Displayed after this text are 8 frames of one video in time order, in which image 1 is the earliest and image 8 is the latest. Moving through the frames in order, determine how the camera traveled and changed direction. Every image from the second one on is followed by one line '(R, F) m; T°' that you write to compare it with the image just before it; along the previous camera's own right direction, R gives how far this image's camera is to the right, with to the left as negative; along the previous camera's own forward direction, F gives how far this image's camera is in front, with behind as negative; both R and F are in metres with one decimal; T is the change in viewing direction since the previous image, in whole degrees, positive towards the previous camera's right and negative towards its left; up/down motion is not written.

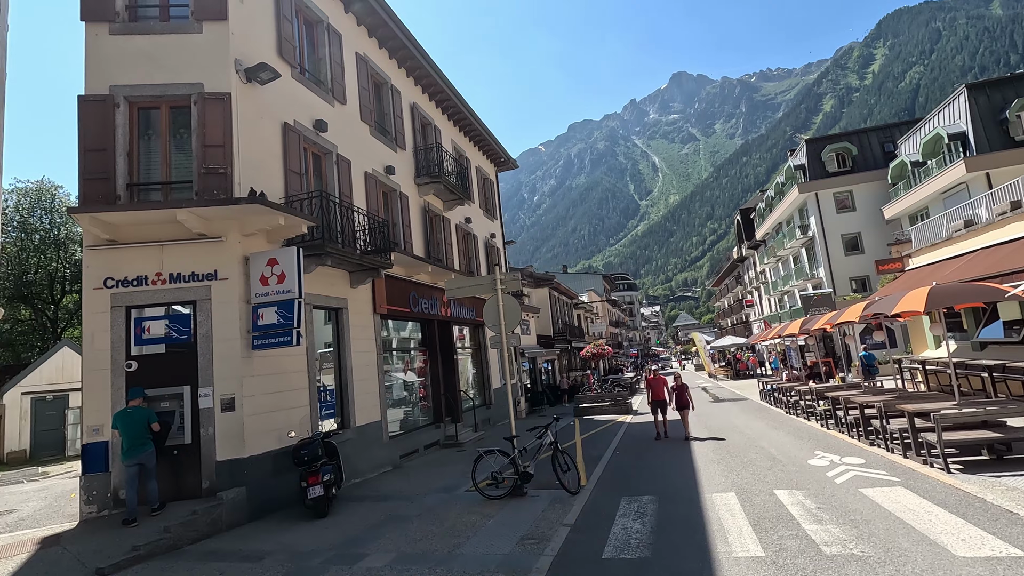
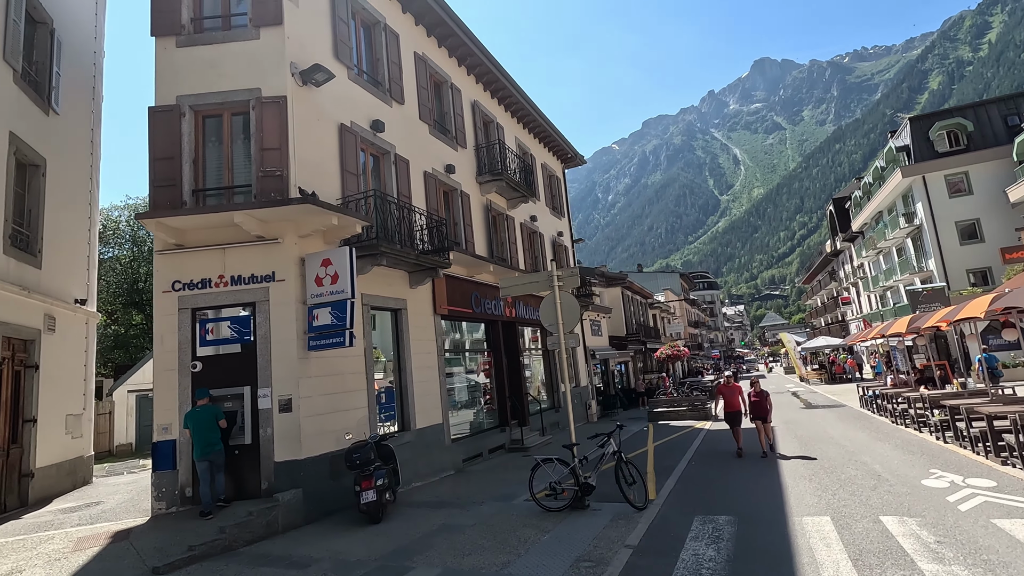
(+0.3, +0.6) m; -8°
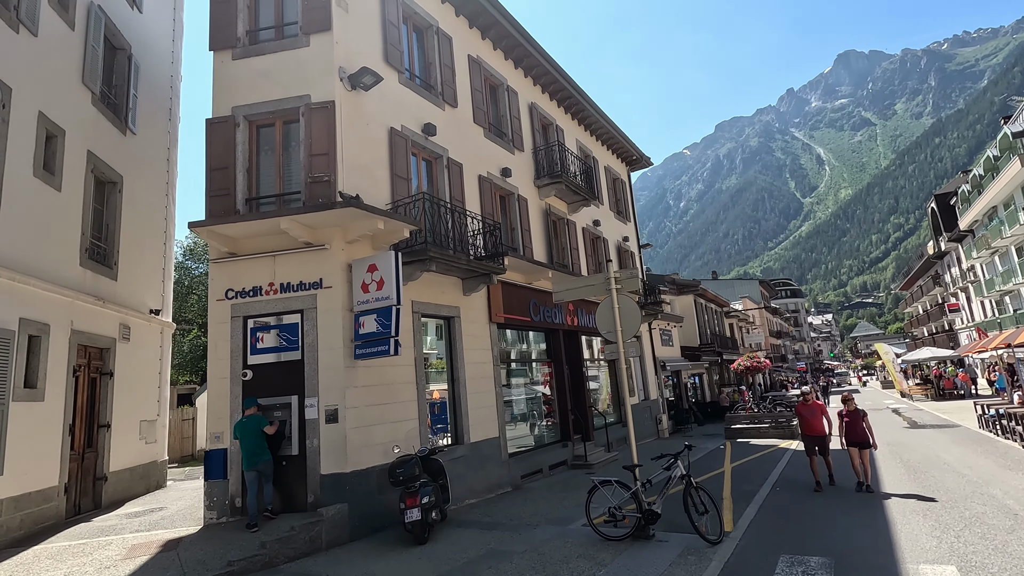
(+0.2, +0.6) m; -7°
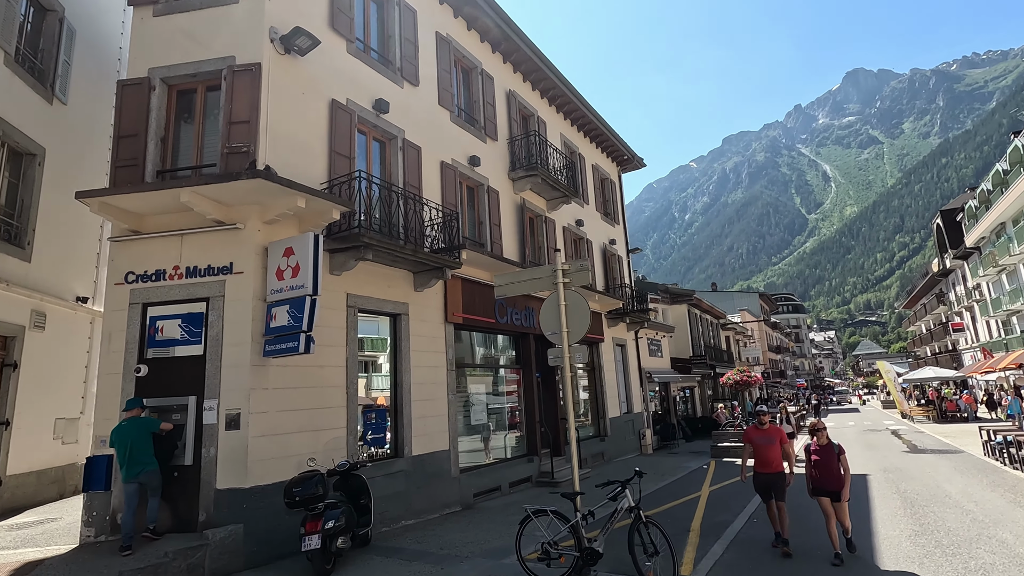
(+0.9, +1.1) m; 0°
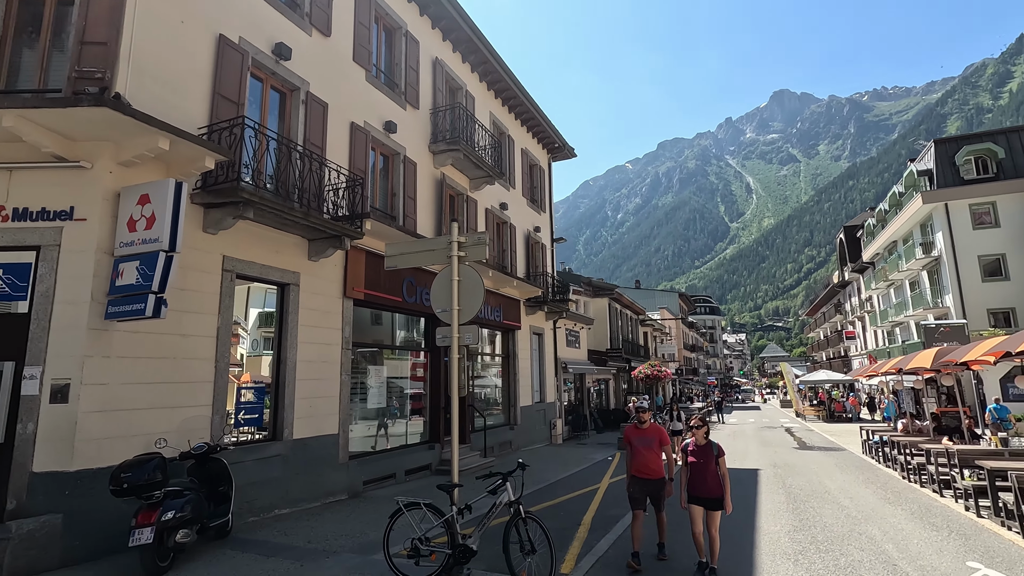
(+0.5, +0.5) m; +7°
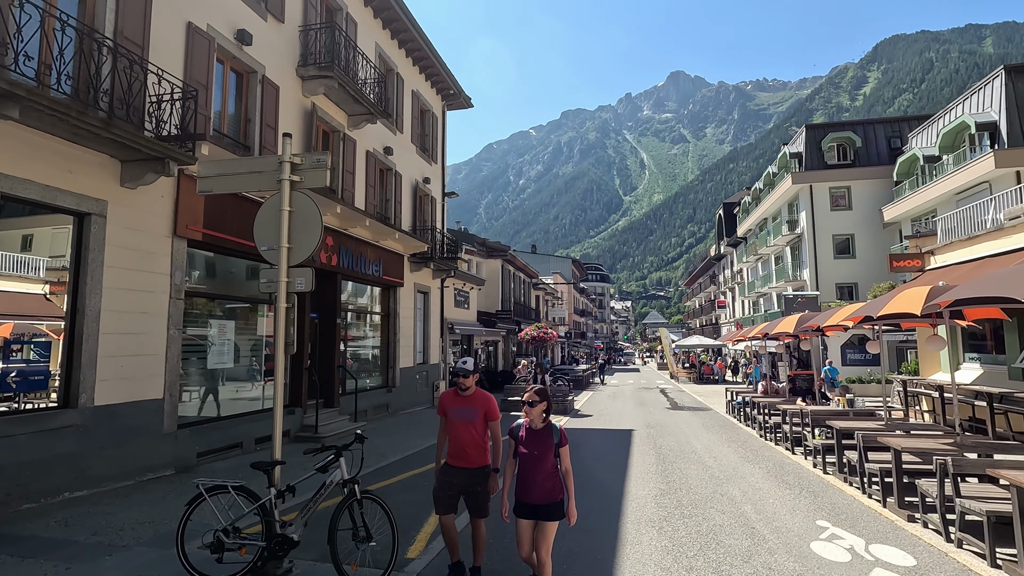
(+0.5, +0.9) m; +11°
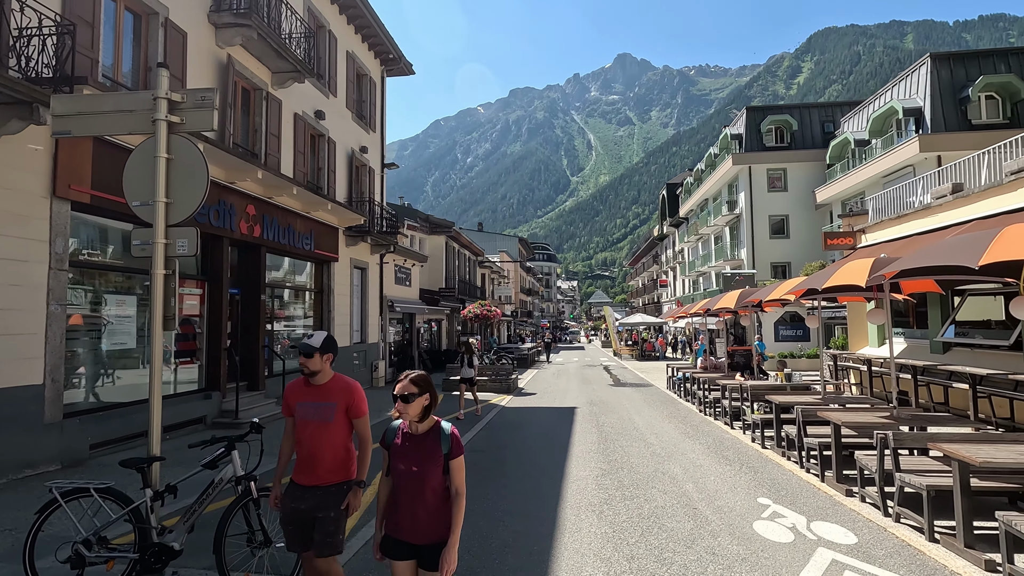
(+0.2, +0.5) m; +6°
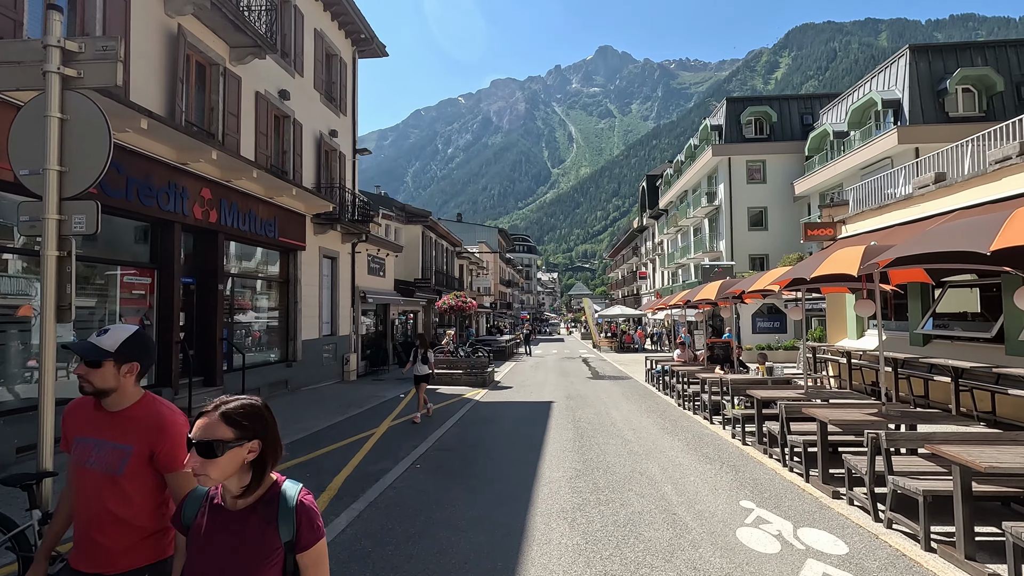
(+0.1, +0.5) m; +2°
